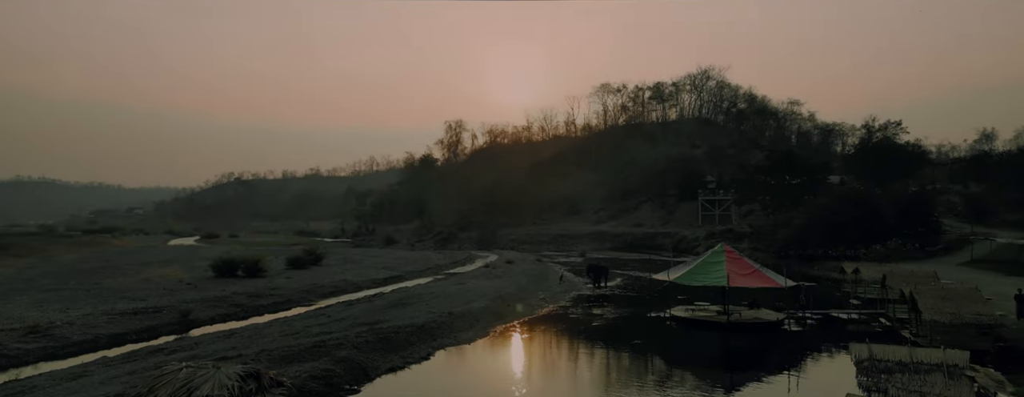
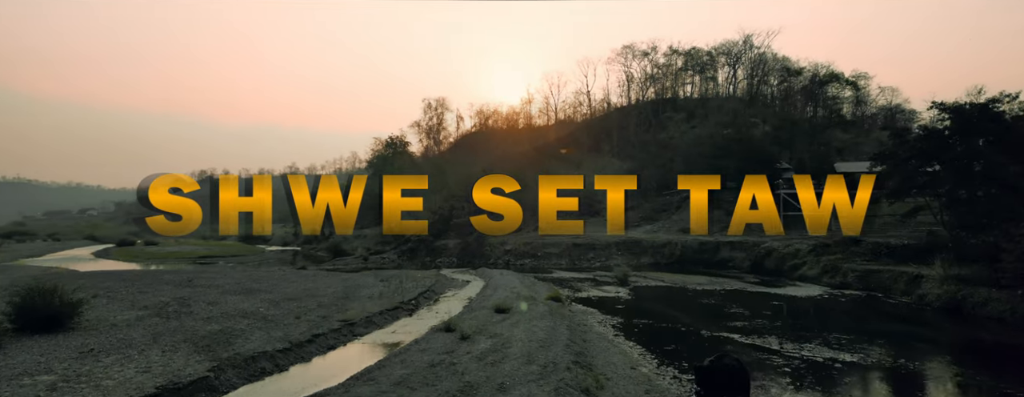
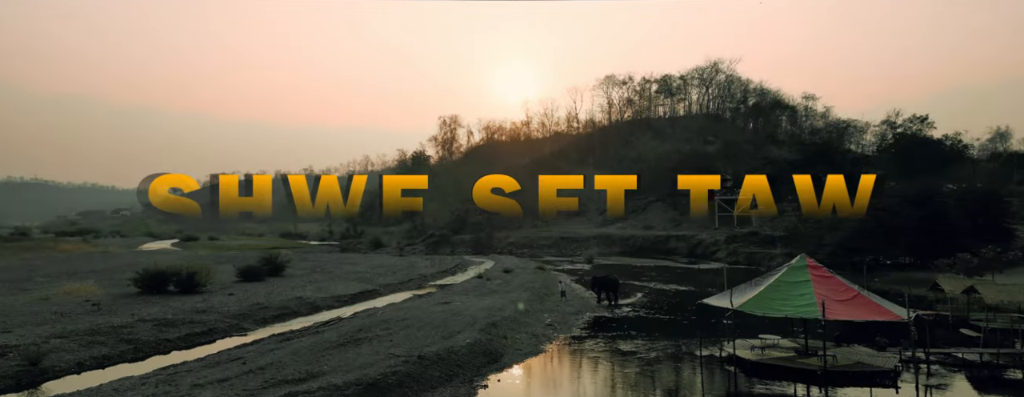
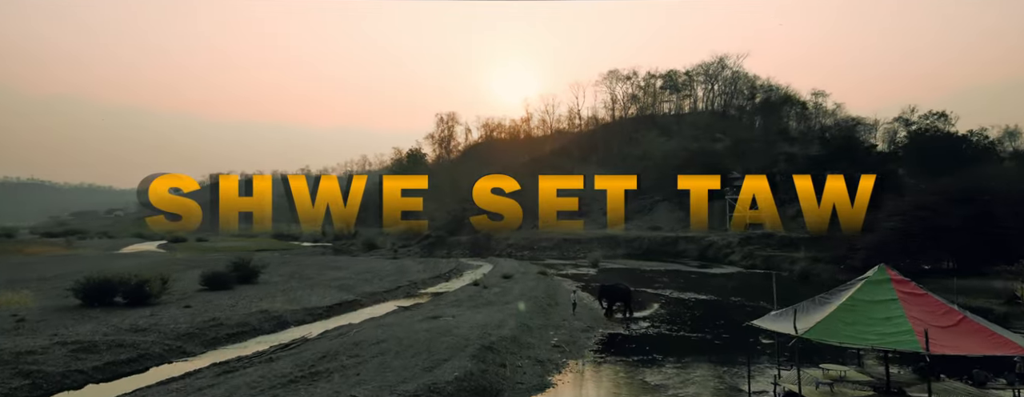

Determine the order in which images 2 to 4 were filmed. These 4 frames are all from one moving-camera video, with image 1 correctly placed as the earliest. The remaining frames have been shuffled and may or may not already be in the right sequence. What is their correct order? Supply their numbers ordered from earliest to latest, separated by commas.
3, 4, 2
